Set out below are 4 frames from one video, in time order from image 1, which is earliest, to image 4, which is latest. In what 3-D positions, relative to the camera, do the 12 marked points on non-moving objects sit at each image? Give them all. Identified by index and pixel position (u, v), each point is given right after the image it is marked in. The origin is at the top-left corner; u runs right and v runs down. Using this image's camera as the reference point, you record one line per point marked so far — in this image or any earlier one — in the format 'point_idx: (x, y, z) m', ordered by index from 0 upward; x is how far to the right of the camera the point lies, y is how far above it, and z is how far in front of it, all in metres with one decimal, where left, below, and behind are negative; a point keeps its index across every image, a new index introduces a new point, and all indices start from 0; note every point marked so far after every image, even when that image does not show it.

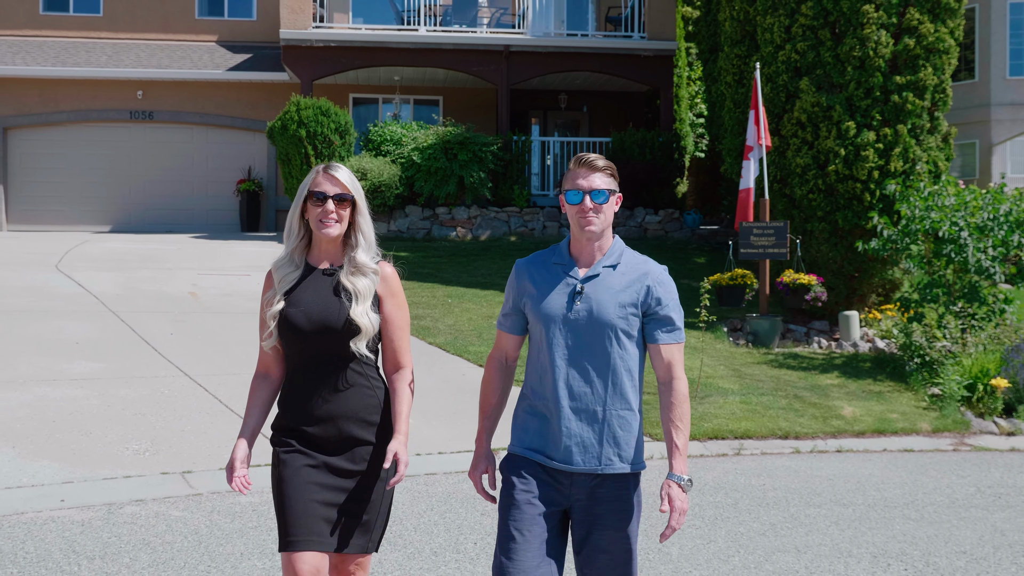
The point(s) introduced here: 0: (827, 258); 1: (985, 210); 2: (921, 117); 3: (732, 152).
0: (+3.6, +0.3, +10.0) m
1: (+4.6, +0.8, +8.6) m
2: (+4.5, +1.9, +9.7) m
3: (+3.0, +1.8, +11.9) m
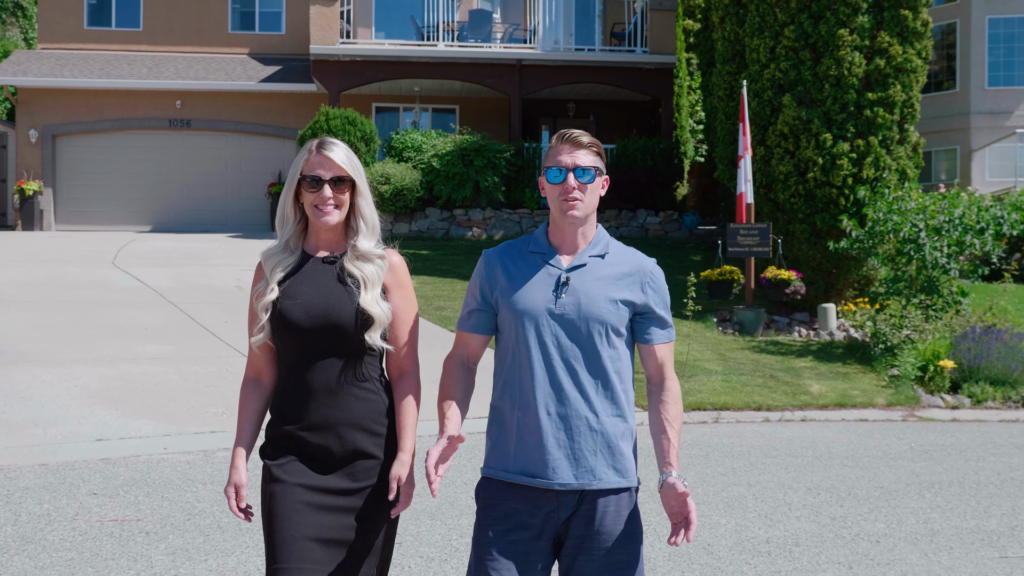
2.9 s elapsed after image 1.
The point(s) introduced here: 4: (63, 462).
0: (+3.8, +0.4, +11.2) m
1: (+4.8, +0.8, +9.7) m
2: (+4.7, +2.0, +10.8) m
3: (+3.2, +1.9, +13.0) m
4: (-2.7, -1.0, +5.2) m
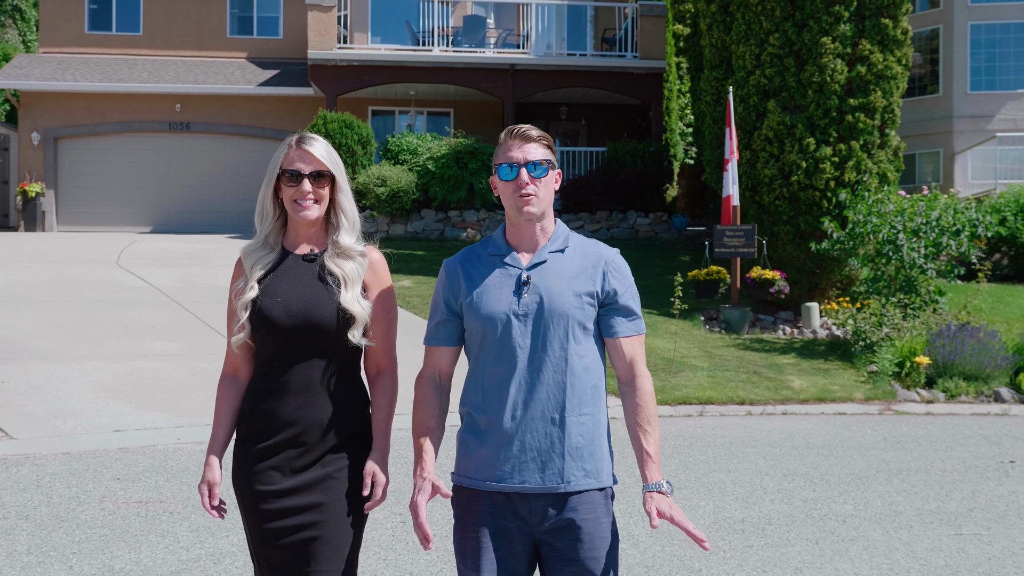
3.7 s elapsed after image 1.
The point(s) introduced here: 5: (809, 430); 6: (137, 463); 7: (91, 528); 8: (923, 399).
0: (+3.7, +0.4, +11.5) m
1: (+4.7, +0.8, +10.1) m
2: (+4.6, +2.0, +11.2) m
3: (+3.1, +1.9, +13.4) m
4: (-2.7, -1.0, +5.5) m
5: (+2.5, -1.2, +7.3) m
6: (-2.2, -1.1, +5.2) m
7: (-1.9, -1.1, +4.0) m
8: (+4.1, -1.1, +8.6) m
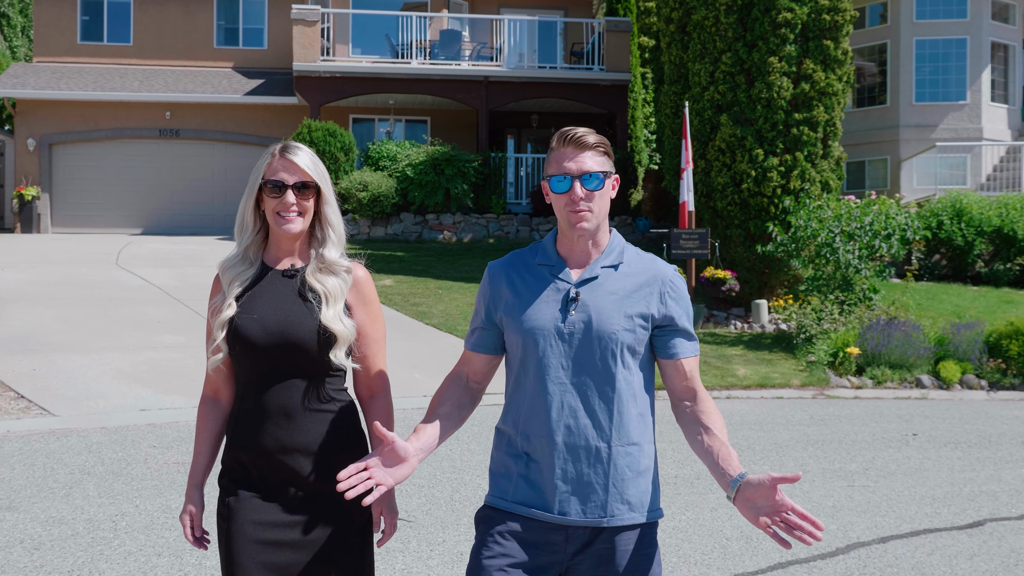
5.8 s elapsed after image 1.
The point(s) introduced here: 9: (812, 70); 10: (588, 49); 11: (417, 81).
0: (+3.3, +0.4, +12.6) m
1: (+4.4, +0.9, +11.2) m
2: (+4.2, +2.0, +12.3) m
3: (+2.6, +1.9, +14.4) m
4: (-2.9, -1.0, +6.3) m
5: (+2.2, -1.2, +8.3) m
6: (-2.4, -1.0, +6.1) m
7: (-2.1, -1.1, +4.9) m
8: (+3.8, -1.1, +9.7) m
9: (+4.2, +3.0, +12.2) m
10: (+1.7, +5.3, +19.2) m
11: (-1.9, +4.2, +17.7) m
